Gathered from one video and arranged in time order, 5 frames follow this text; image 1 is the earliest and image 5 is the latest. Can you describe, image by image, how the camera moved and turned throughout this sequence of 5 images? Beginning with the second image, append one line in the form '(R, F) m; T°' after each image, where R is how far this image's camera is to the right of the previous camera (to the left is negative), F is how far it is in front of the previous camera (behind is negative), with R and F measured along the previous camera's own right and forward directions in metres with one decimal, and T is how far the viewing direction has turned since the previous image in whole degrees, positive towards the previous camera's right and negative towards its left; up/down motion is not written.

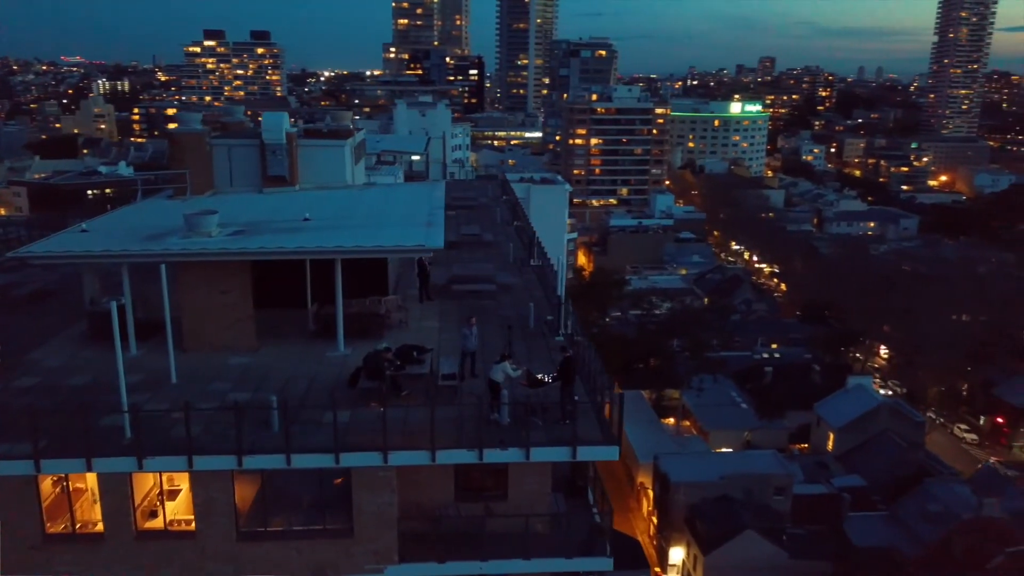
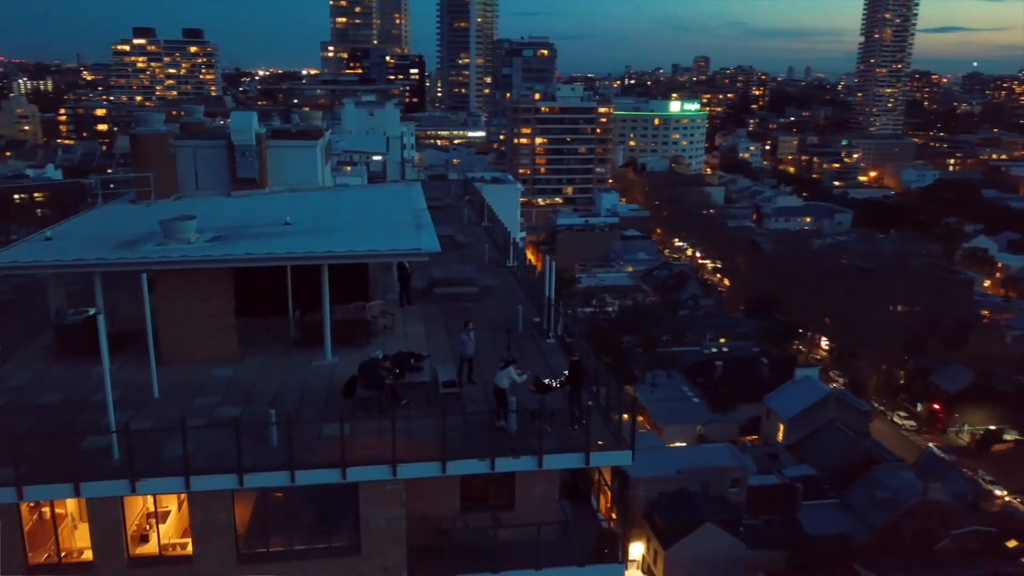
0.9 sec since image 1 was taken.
(-0.4, +0.2) m; +4°
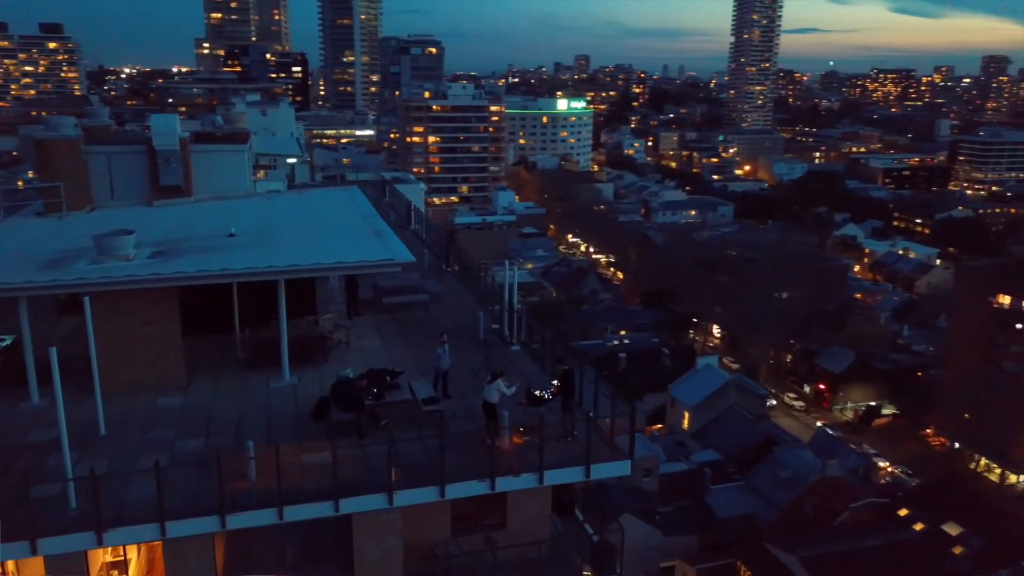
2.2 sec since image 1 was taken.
(-0.7, +0.3) m; +8°
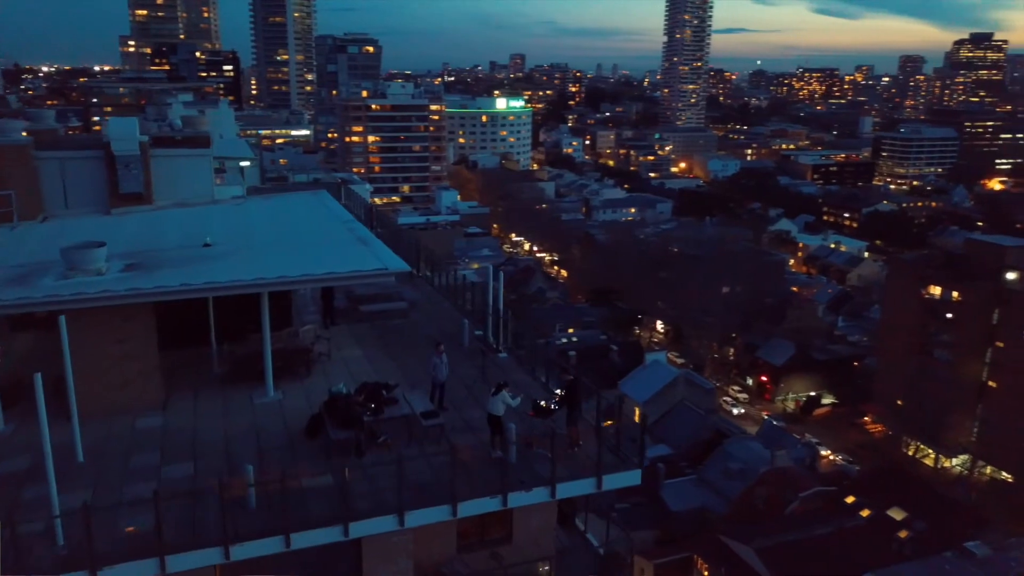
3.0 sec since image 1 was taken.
(-0.4, +0.2) m; +4°
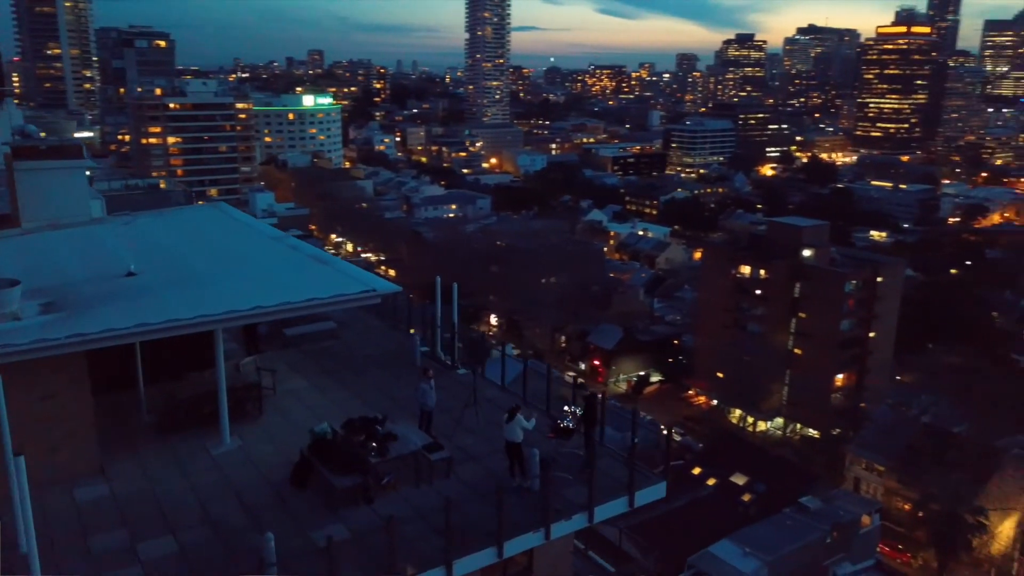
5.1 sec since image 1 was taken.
(-1.2, +0.5) m; +13°
